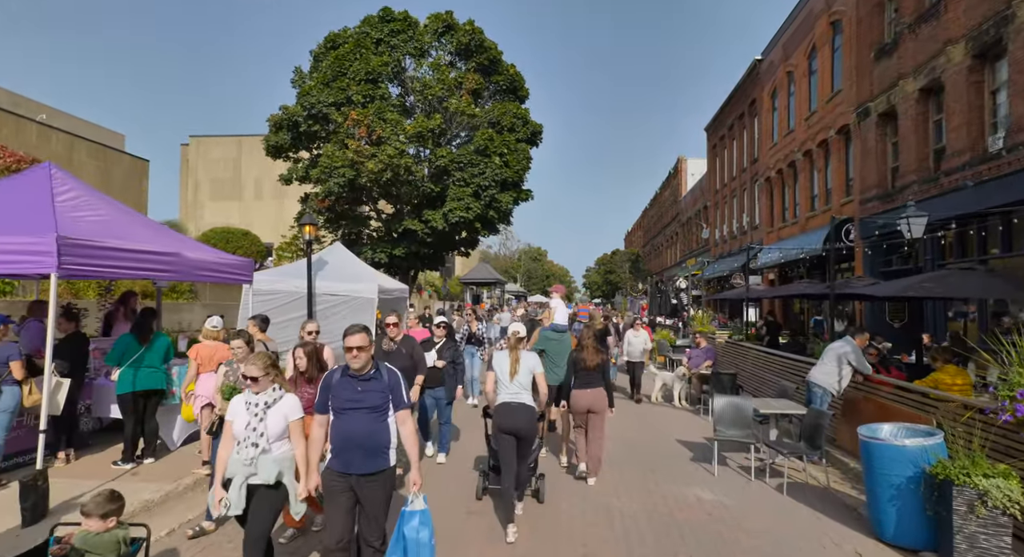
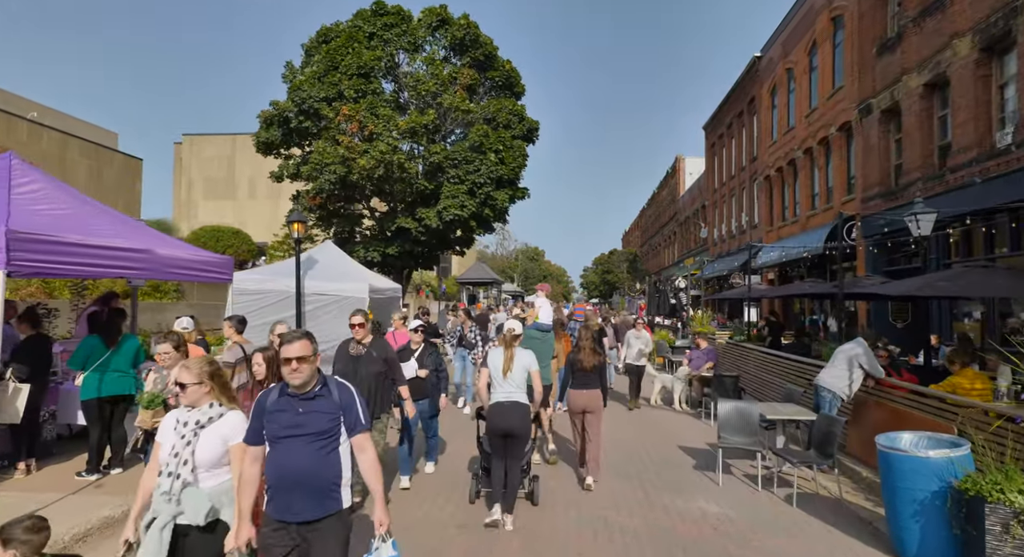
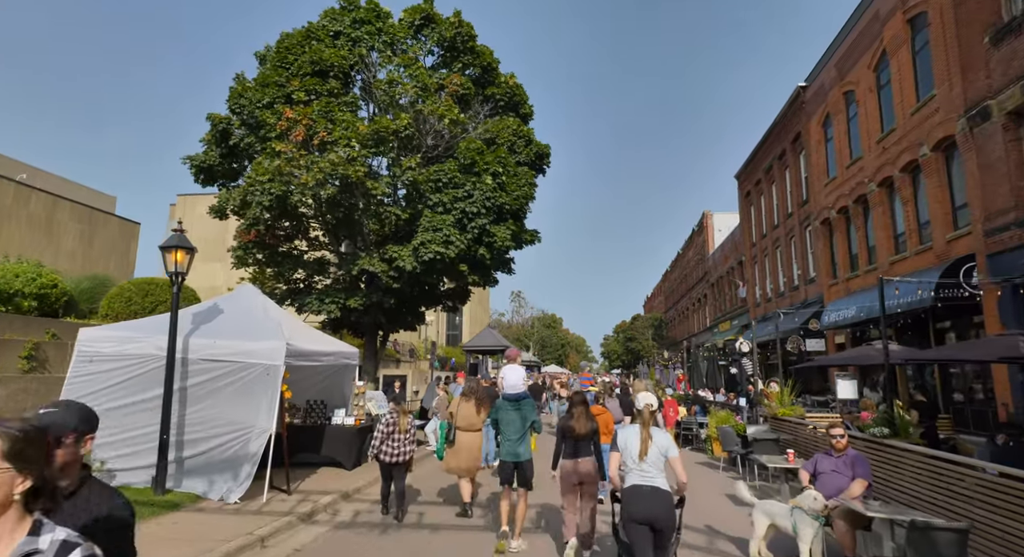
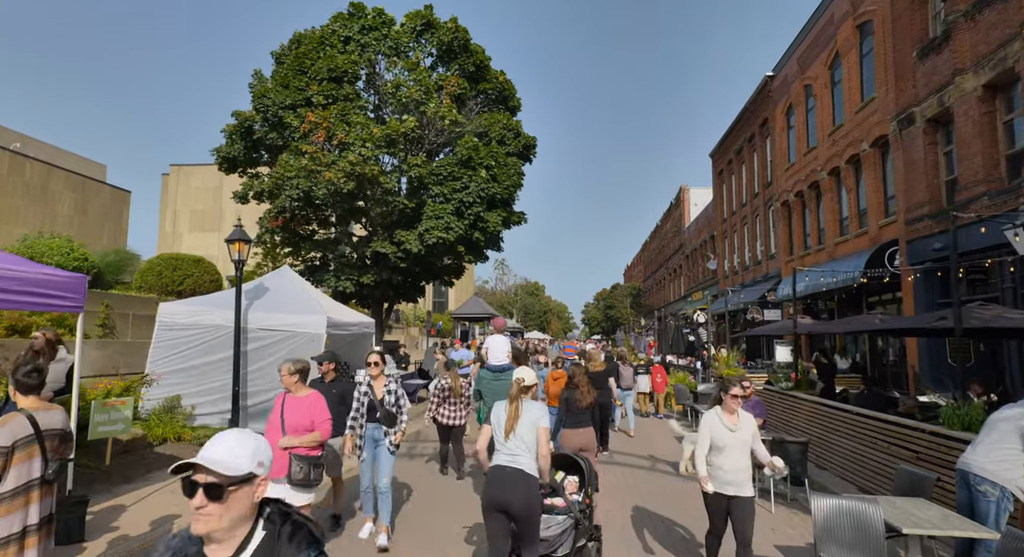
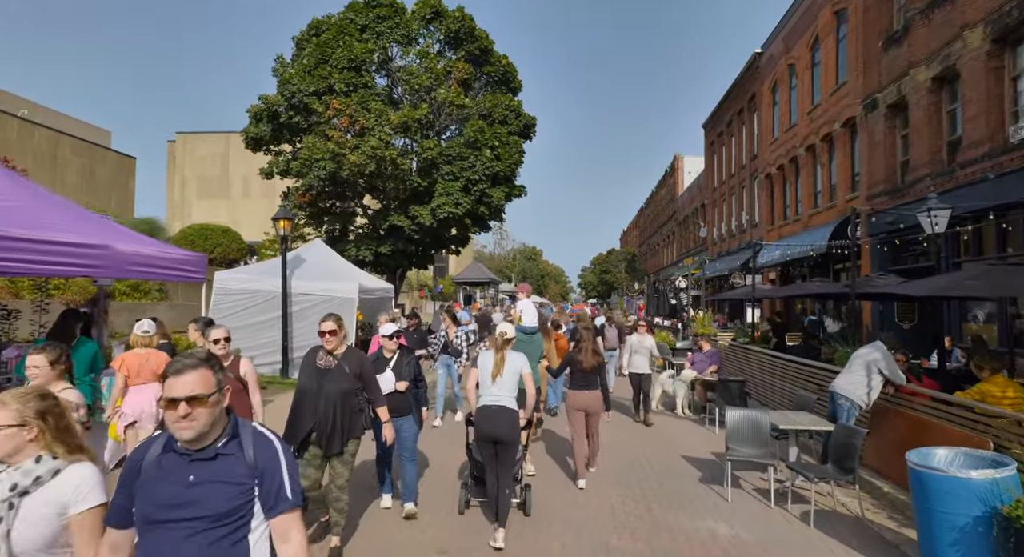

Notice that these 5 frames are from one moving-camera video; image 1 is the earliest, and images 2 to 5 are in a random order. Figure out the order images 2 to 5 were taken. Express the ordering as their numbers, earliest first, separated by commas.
2, 5, 4, 3
